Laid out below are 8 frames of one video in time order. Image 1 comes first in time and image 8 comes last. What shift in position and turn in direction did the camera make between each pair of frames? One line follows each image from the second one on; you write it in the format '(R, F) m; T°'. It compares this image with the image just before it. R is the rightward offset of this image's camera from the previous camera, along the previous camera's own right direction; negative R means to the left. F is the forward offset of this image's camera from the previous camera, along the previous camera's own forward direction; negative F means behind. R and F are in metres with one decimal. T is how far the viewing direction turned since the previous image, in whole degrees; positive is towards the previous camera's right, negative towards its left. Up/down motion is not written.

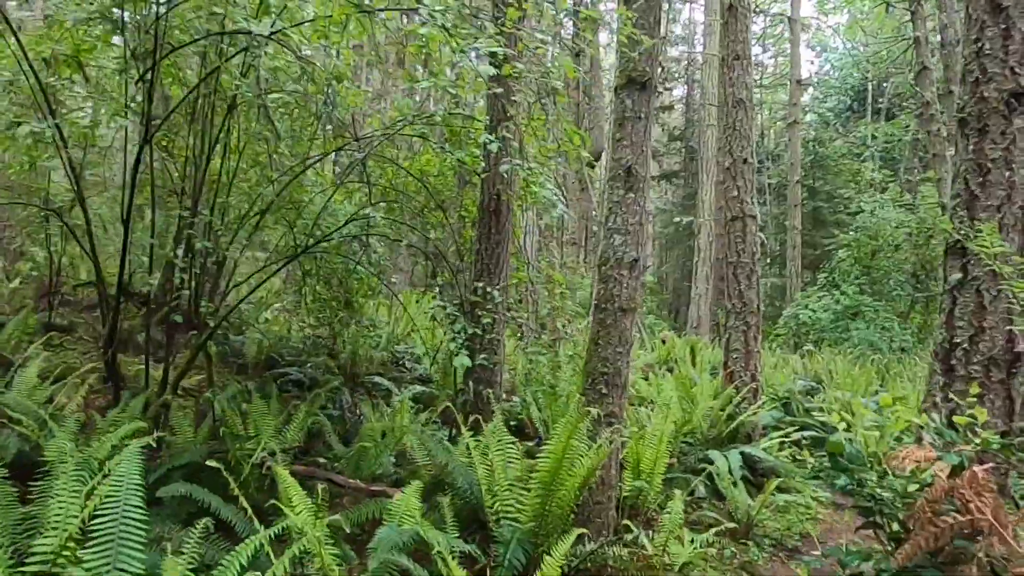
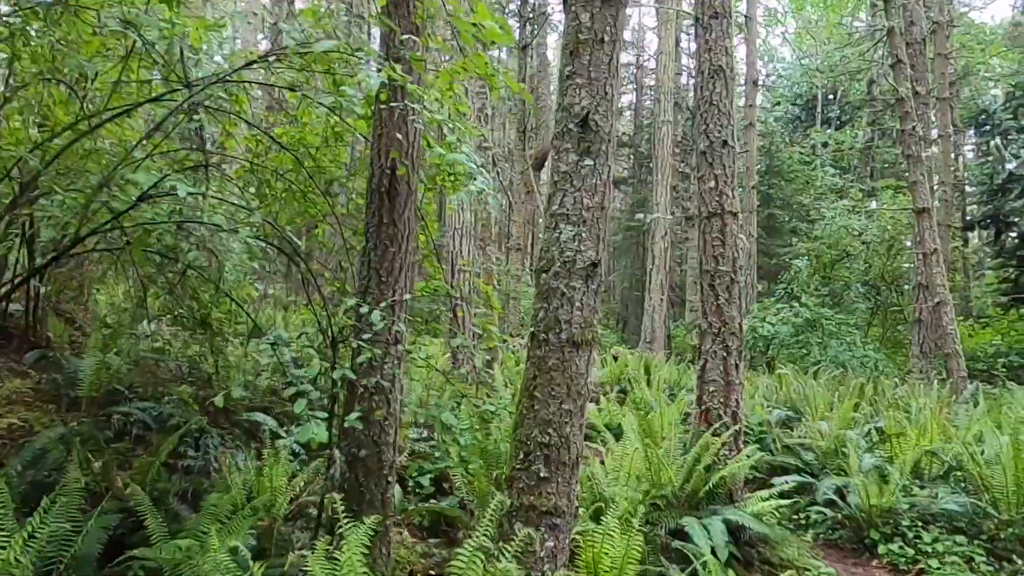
(+0.2, +1.4) m; +4°
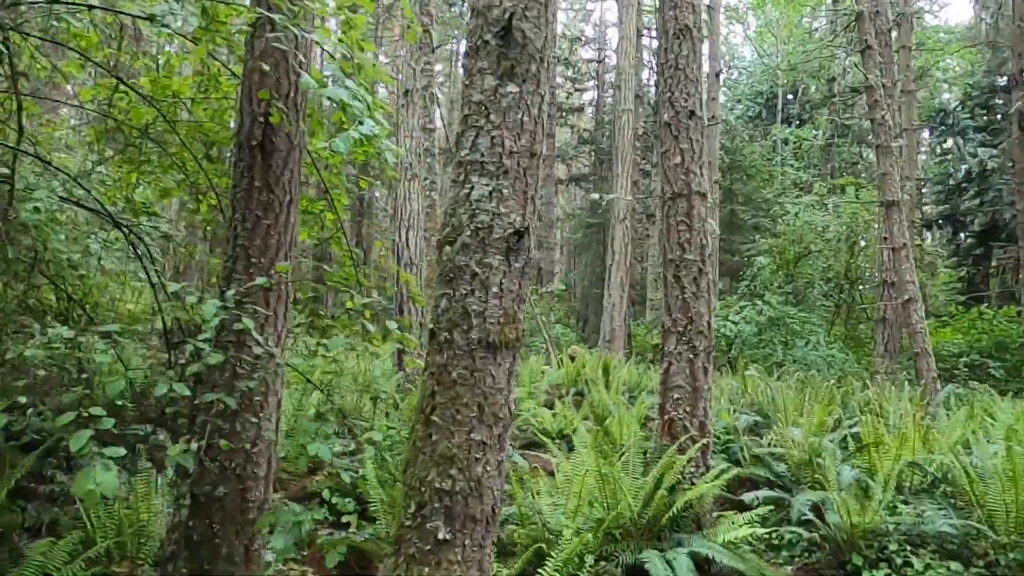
(+0.2, +0.7) m; +3°
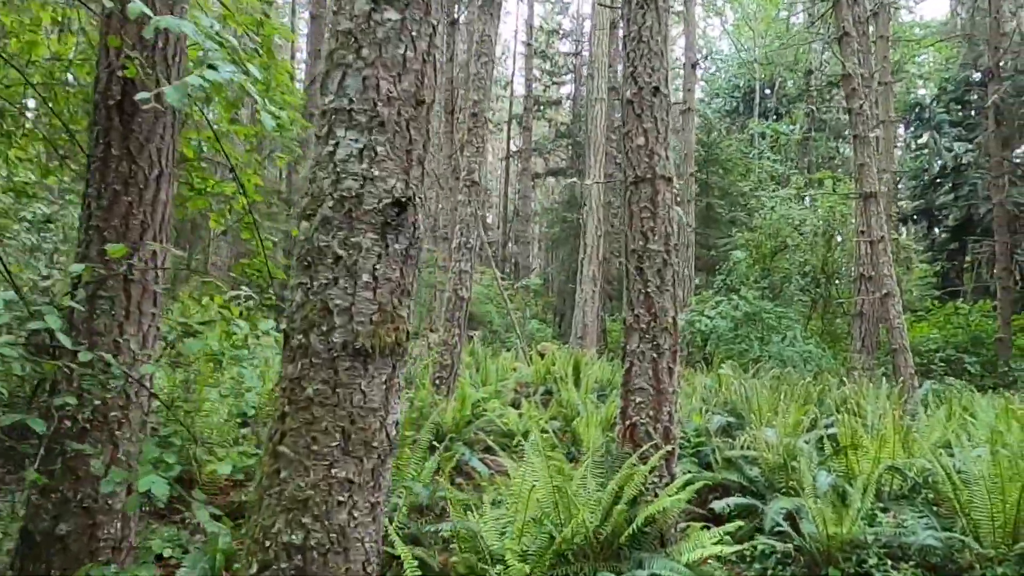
(+0.2, +0.4) m; +2°
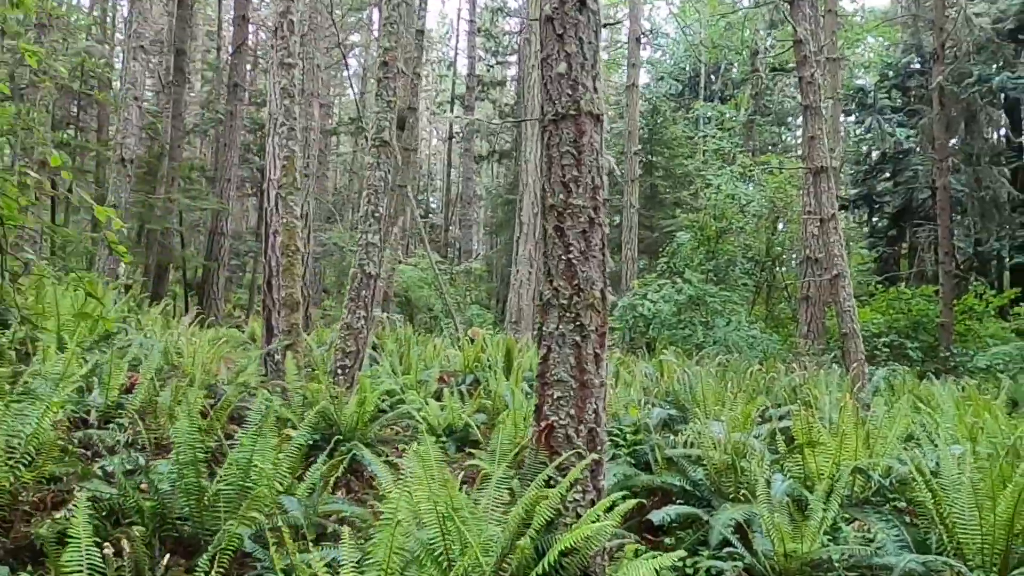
(+0.3, +0.9) m; +4°
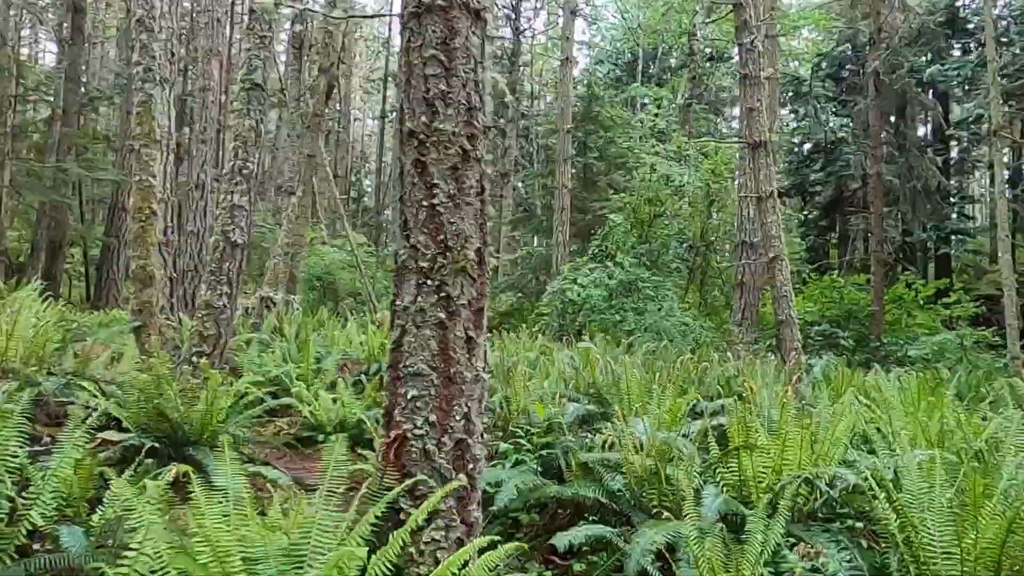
(+0.3, +0.9) m; +5°
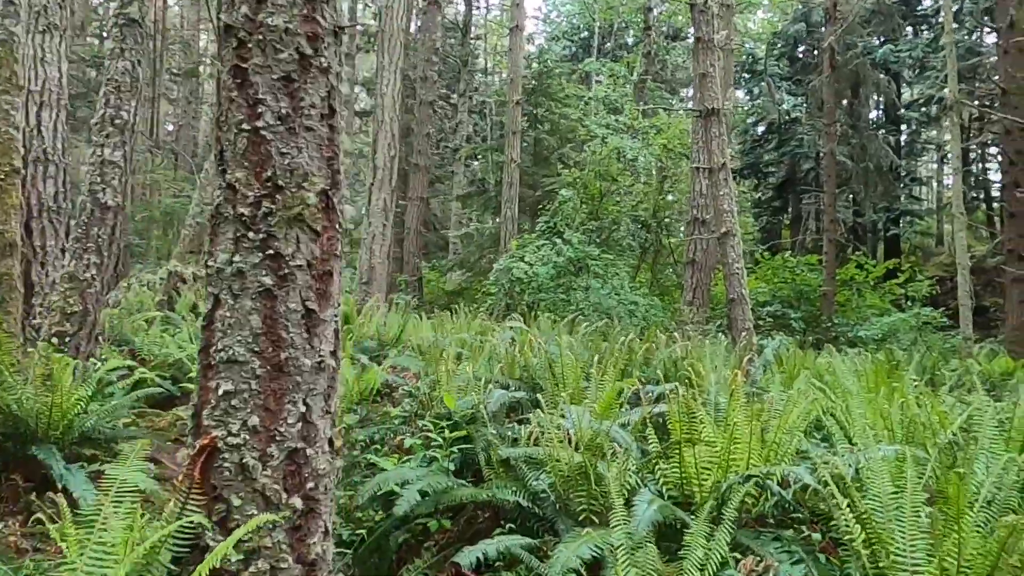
(+0.2, +0.6) m; +3°
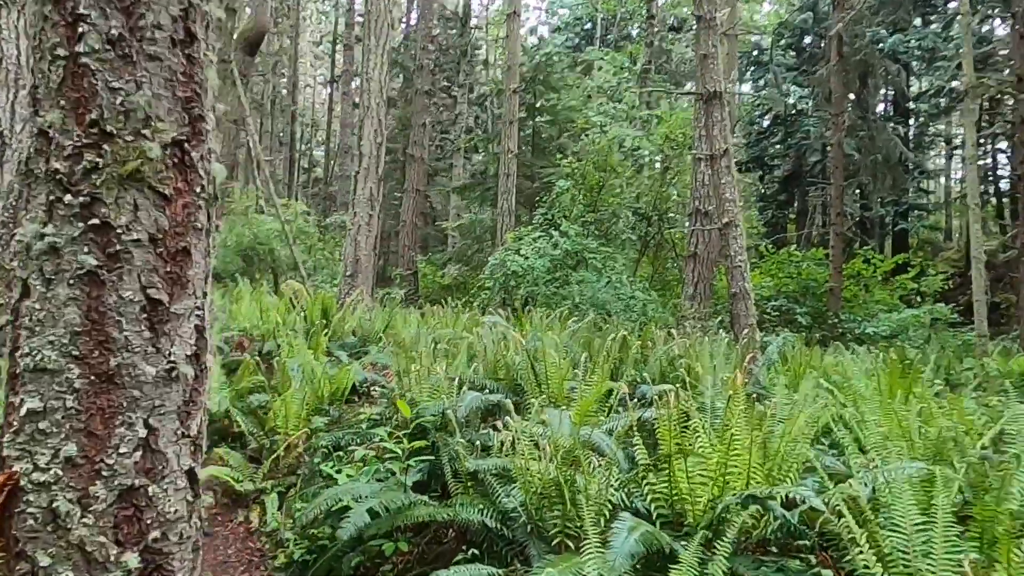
(+0.2, +0.4) m; 0°
